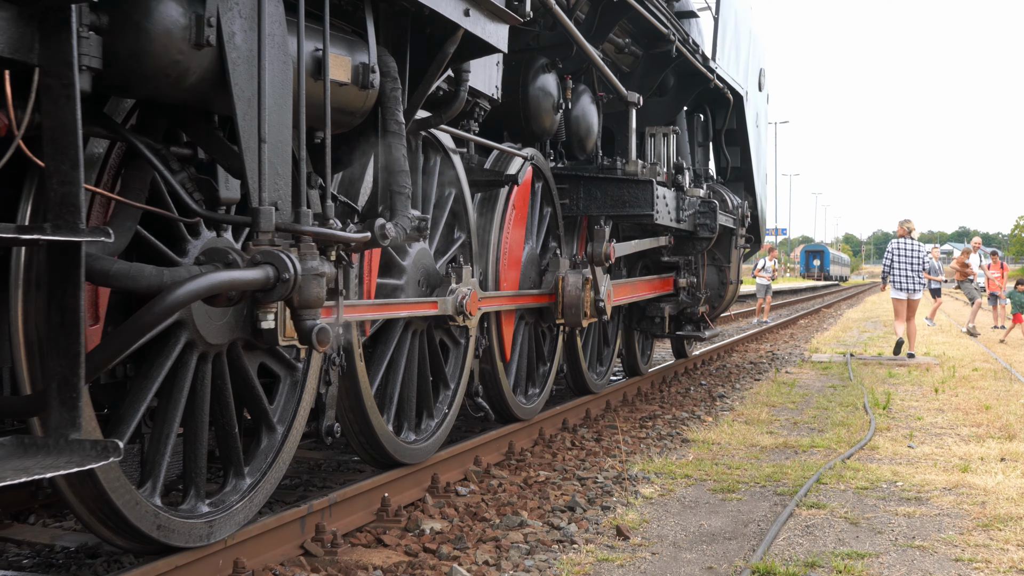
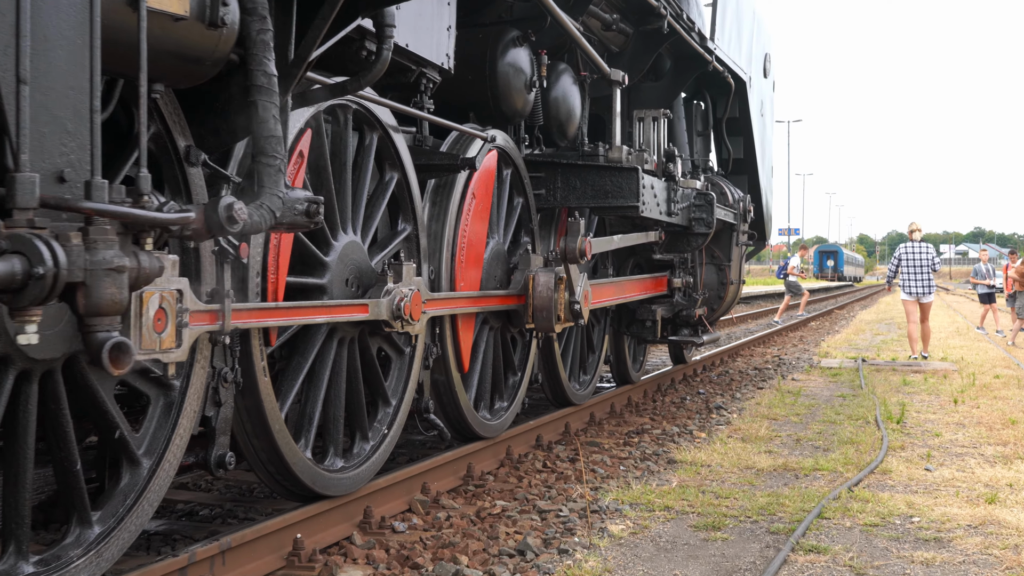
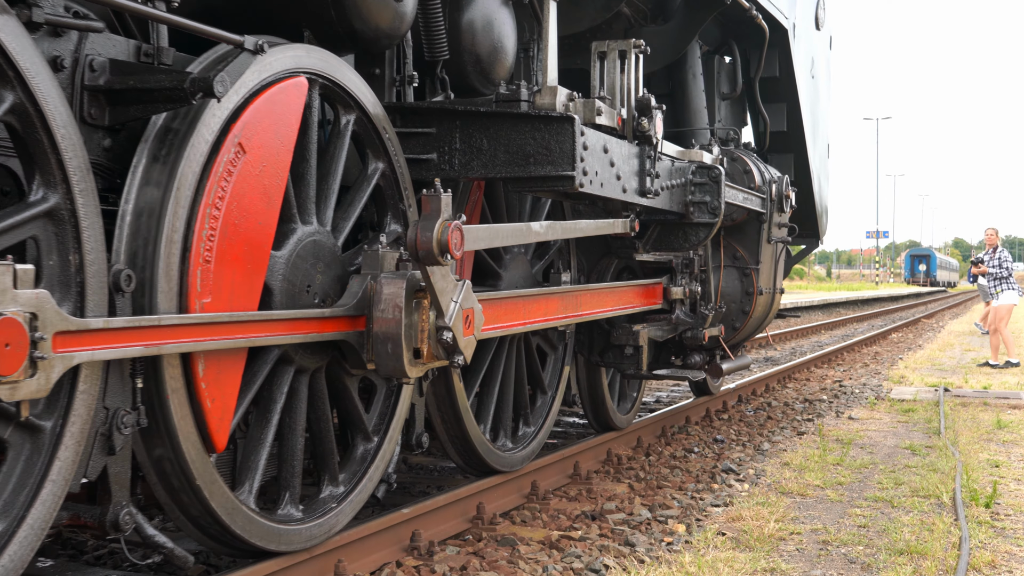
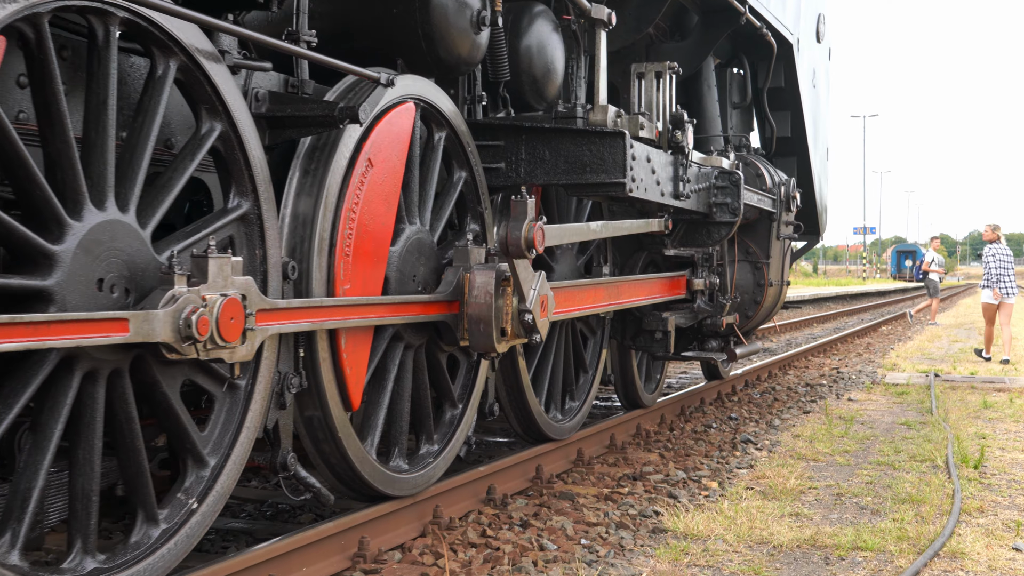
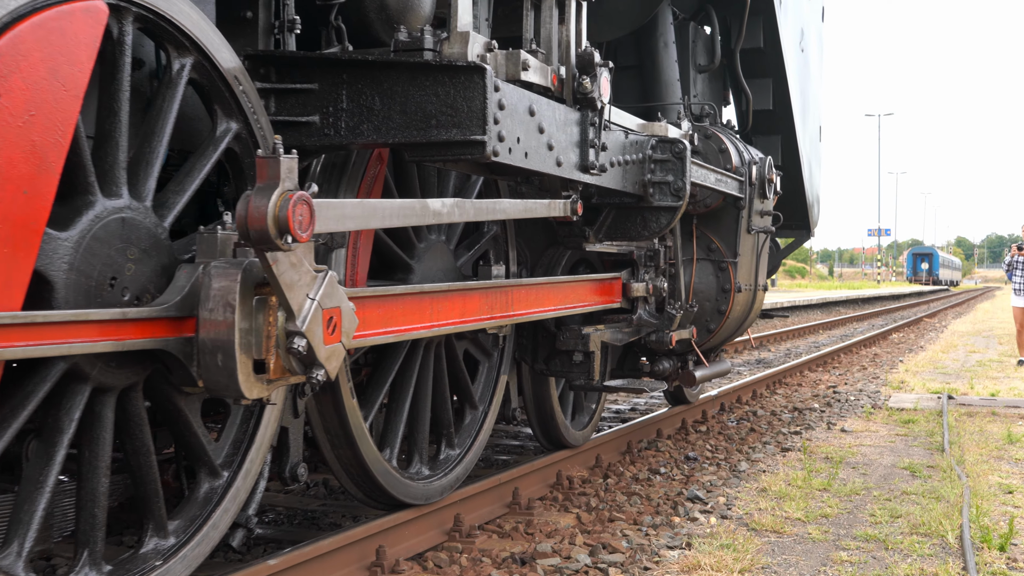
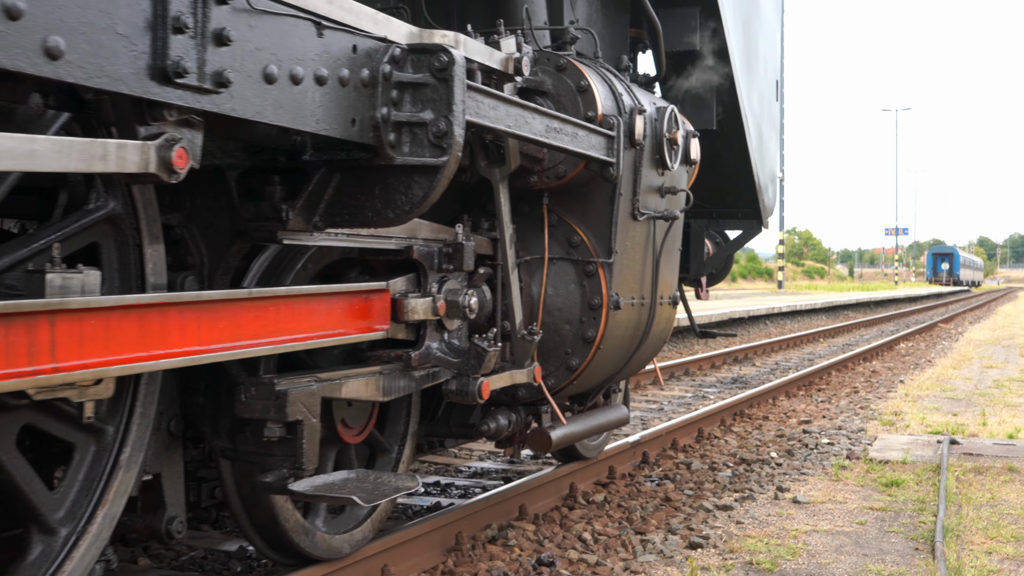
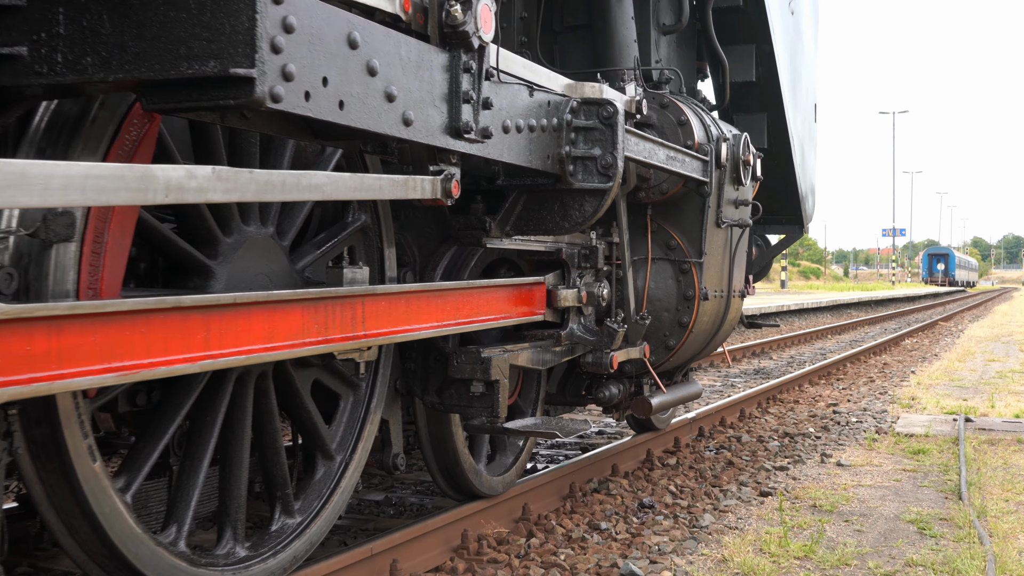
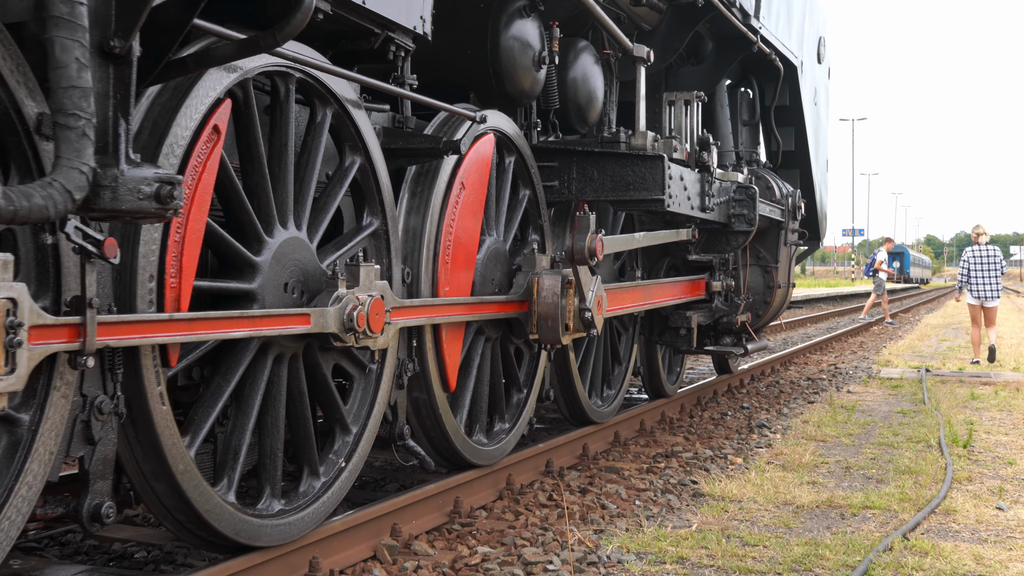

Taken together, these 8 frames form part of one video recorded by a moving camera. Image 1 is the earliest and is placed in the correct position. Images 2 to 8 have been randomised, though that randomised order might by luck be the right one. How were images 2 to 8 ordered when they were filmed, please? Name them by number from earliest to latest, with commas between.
2, 8, 4, 3, 5, 7, 6
